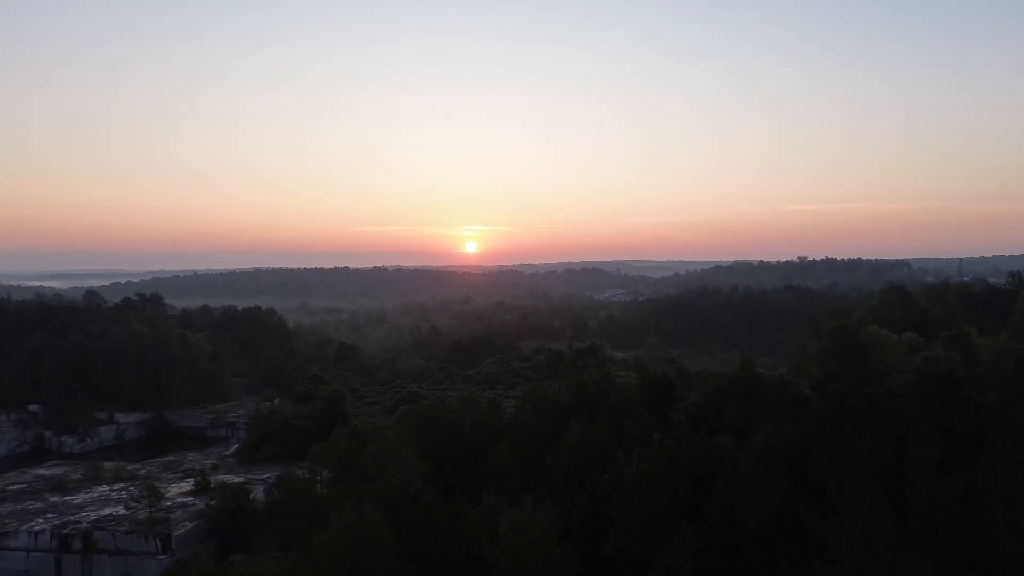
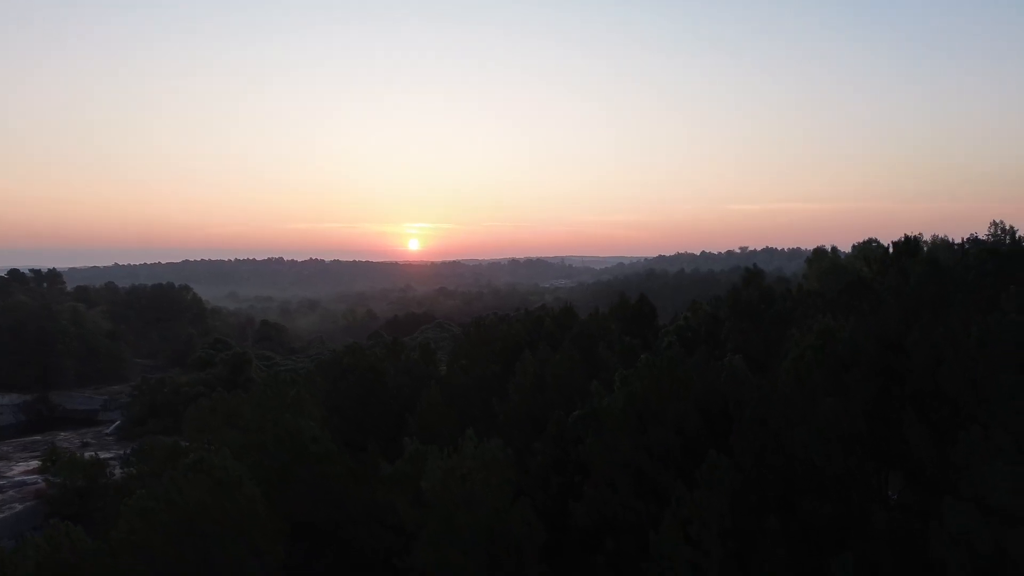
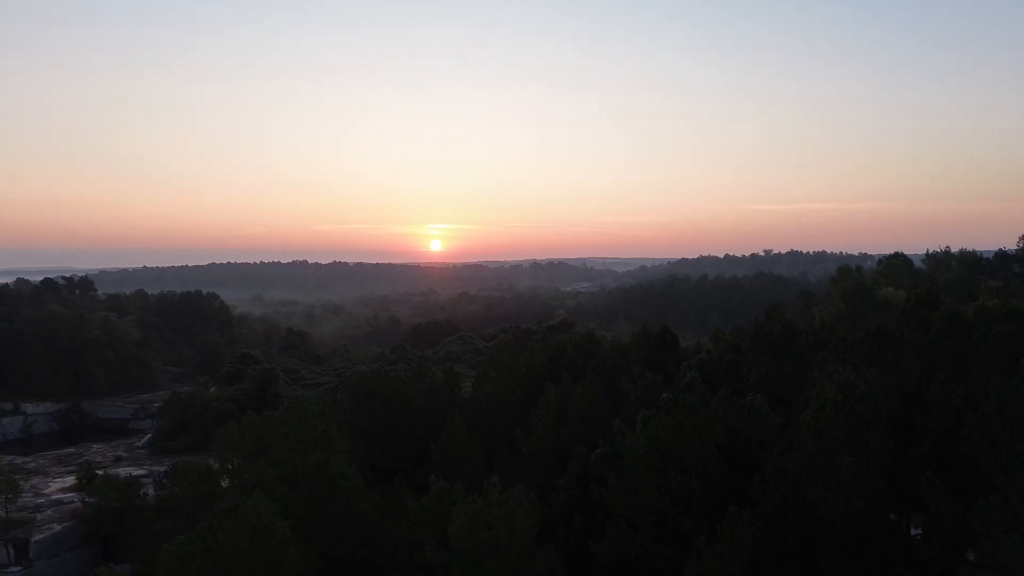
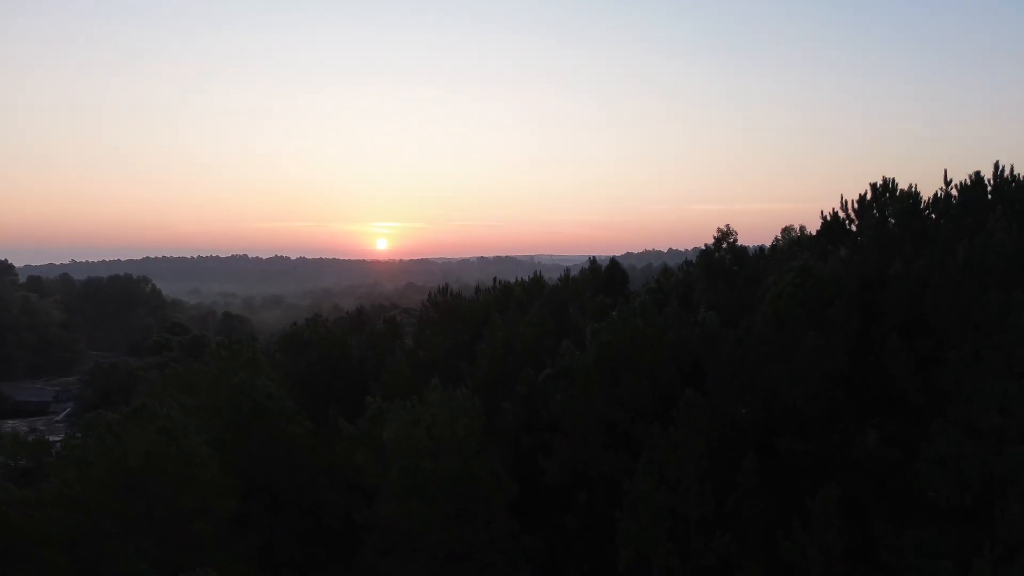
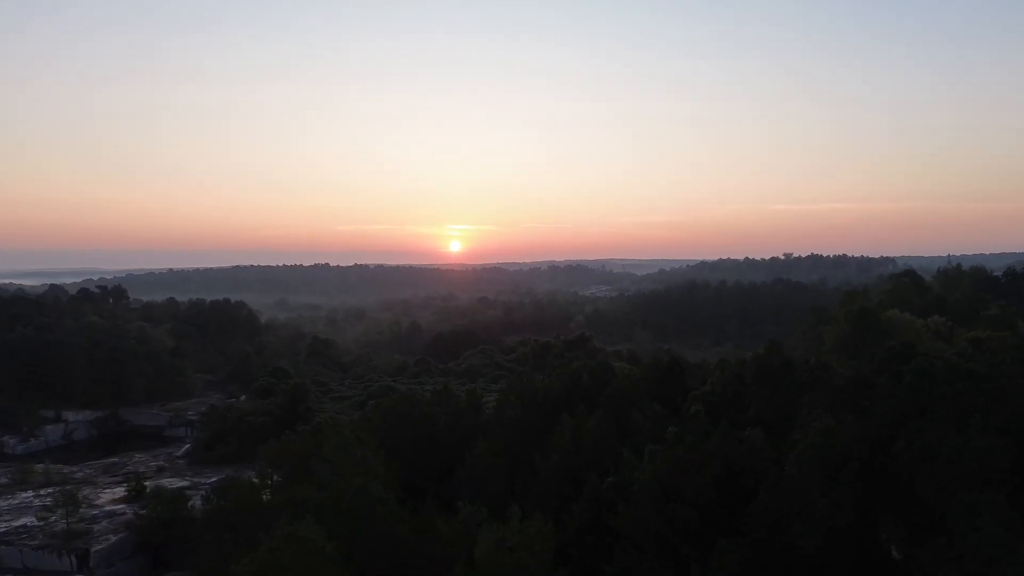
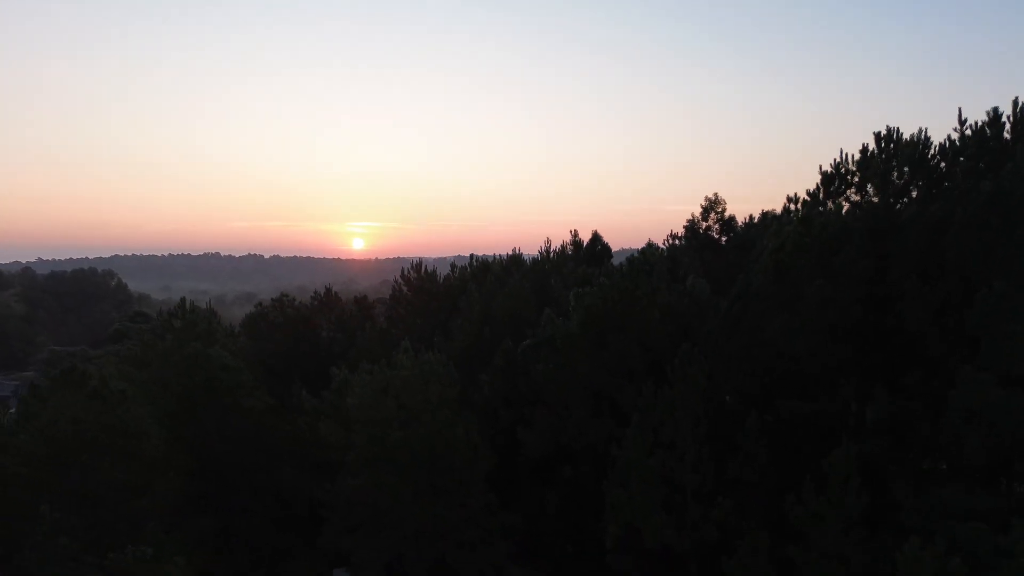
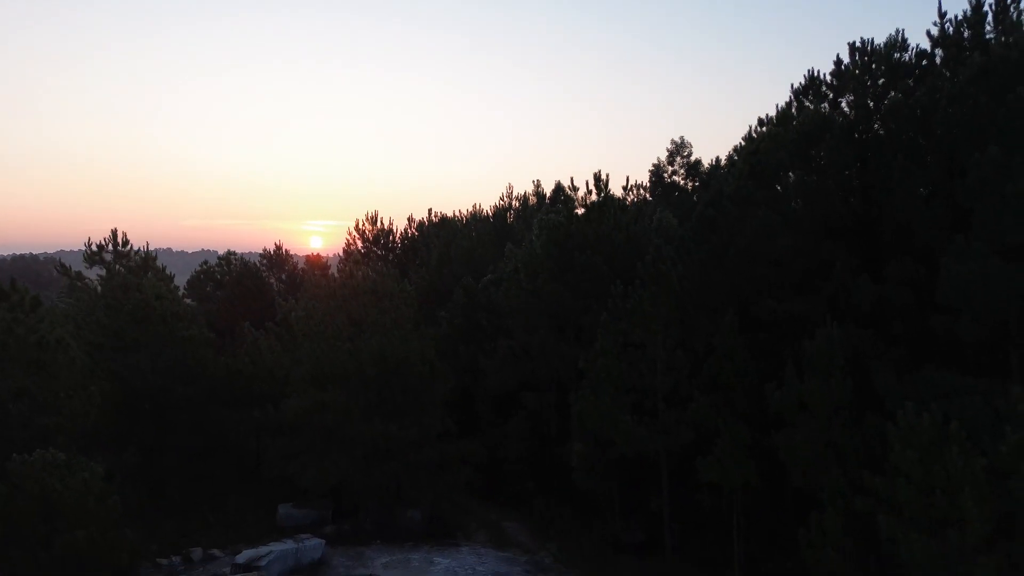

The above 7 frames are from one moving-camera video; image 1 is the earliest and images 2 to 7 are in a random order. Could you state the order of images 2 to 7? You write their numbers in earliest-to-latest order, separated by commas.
5, 3, 2, 4, 6, 7
